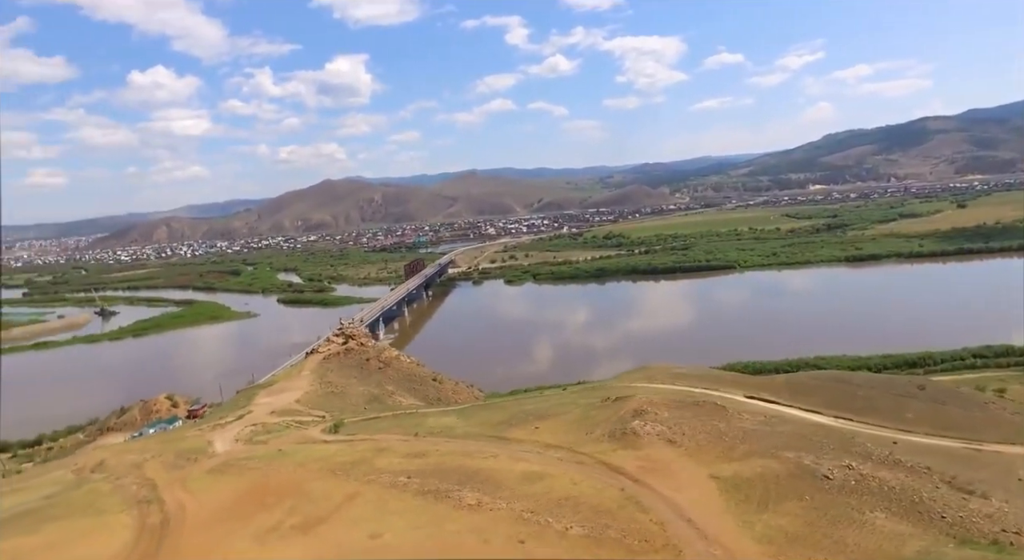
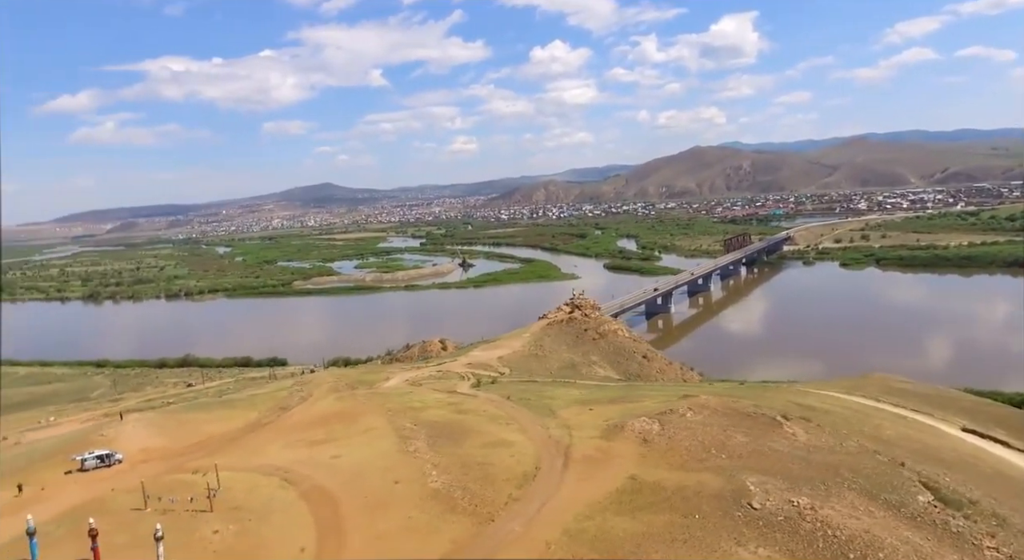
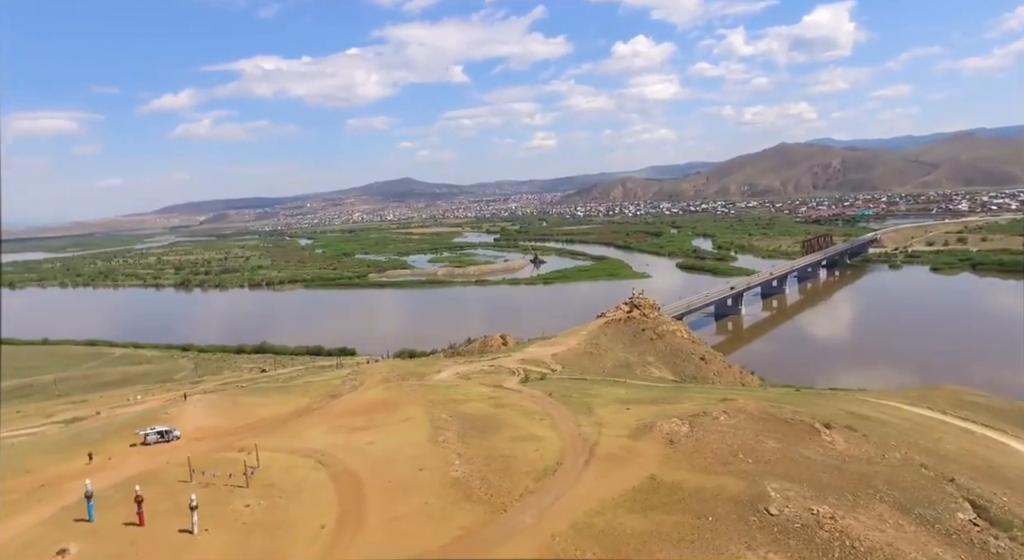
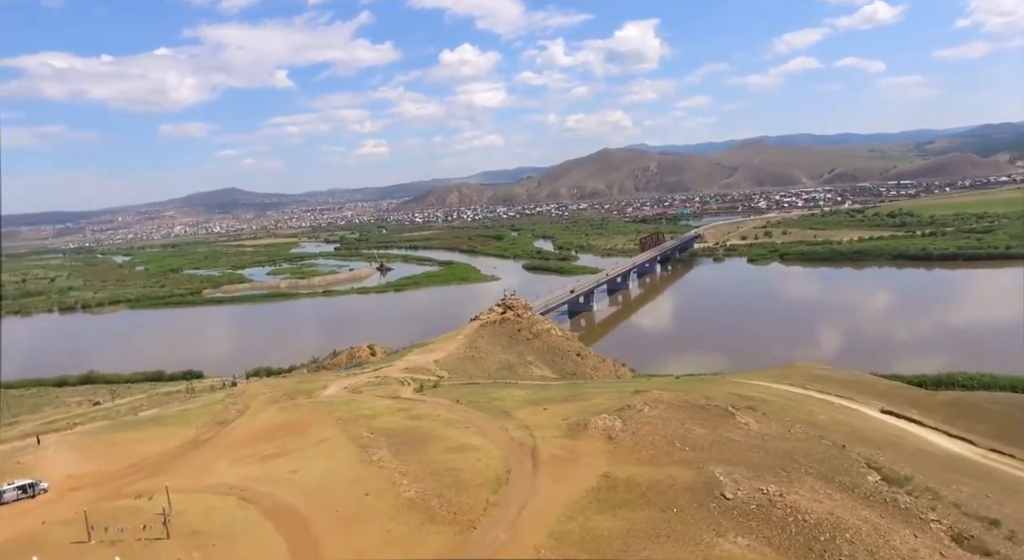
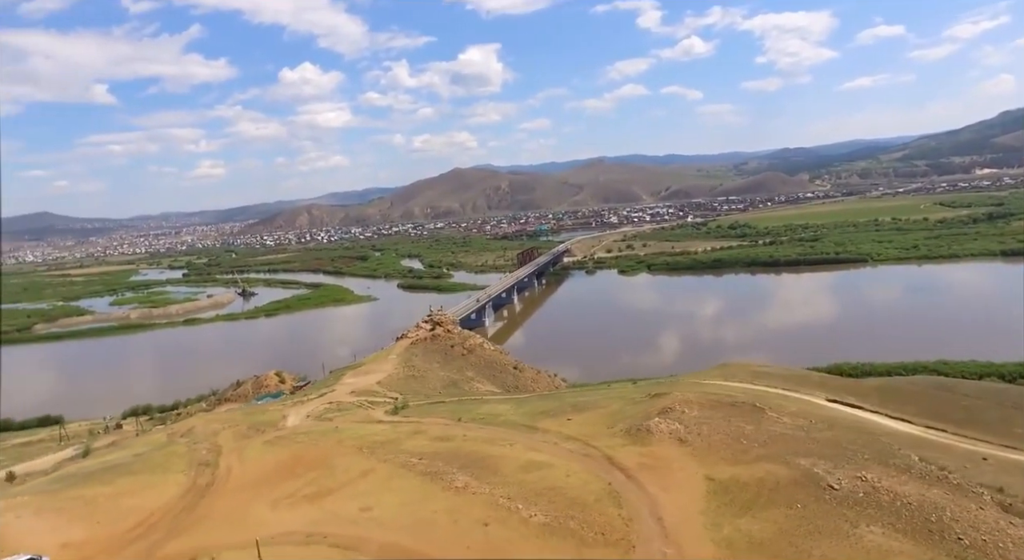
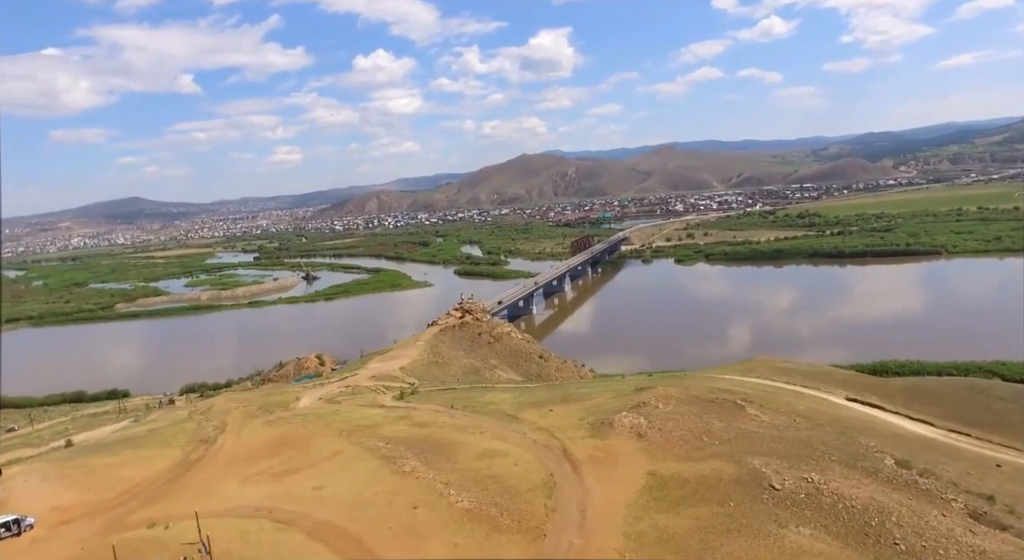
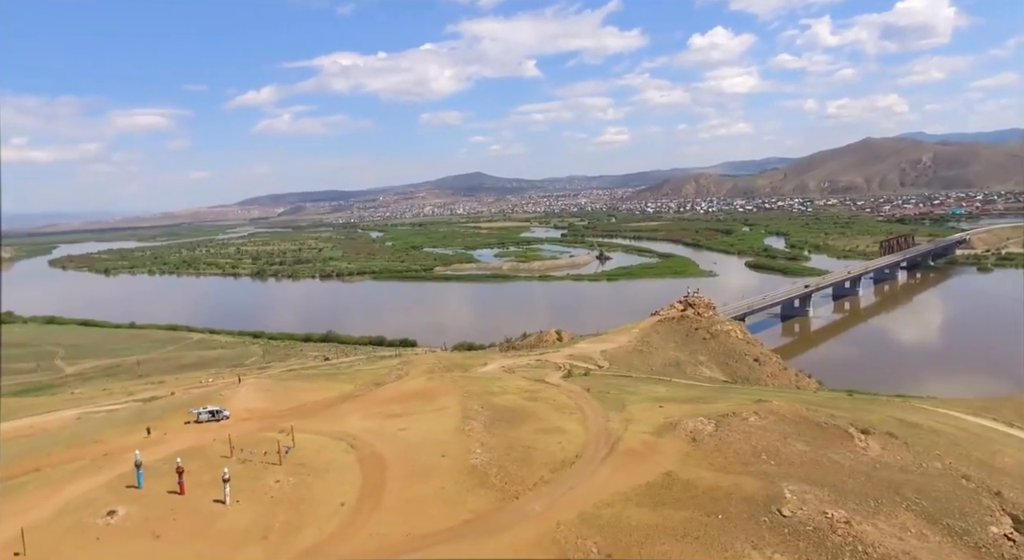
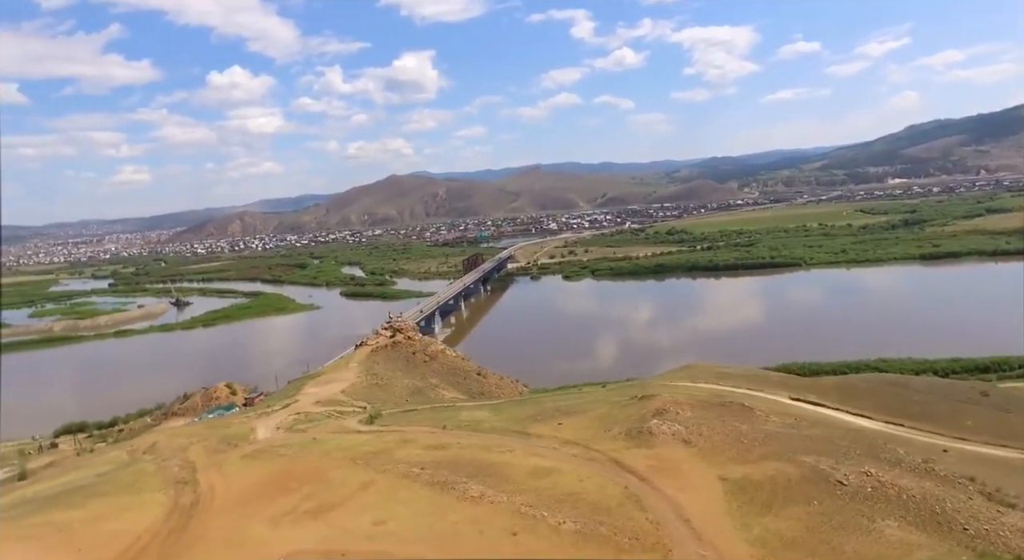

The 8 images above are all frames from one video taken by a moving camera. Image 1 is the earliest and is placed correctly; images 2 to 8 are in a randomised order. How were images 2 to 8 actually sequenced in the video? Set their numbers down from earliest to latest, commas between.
8, 5, 6, 4, 2, 3, 7
